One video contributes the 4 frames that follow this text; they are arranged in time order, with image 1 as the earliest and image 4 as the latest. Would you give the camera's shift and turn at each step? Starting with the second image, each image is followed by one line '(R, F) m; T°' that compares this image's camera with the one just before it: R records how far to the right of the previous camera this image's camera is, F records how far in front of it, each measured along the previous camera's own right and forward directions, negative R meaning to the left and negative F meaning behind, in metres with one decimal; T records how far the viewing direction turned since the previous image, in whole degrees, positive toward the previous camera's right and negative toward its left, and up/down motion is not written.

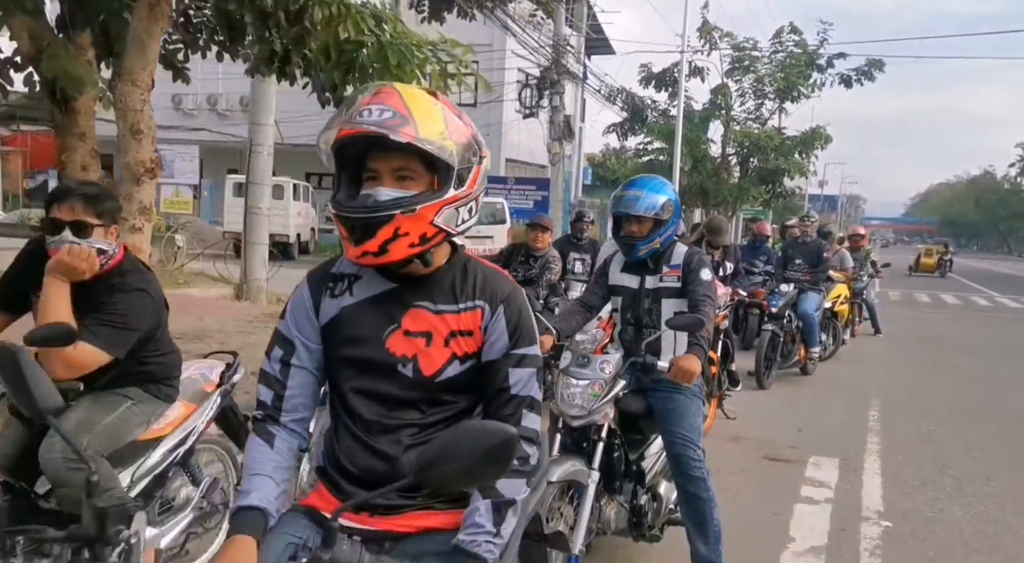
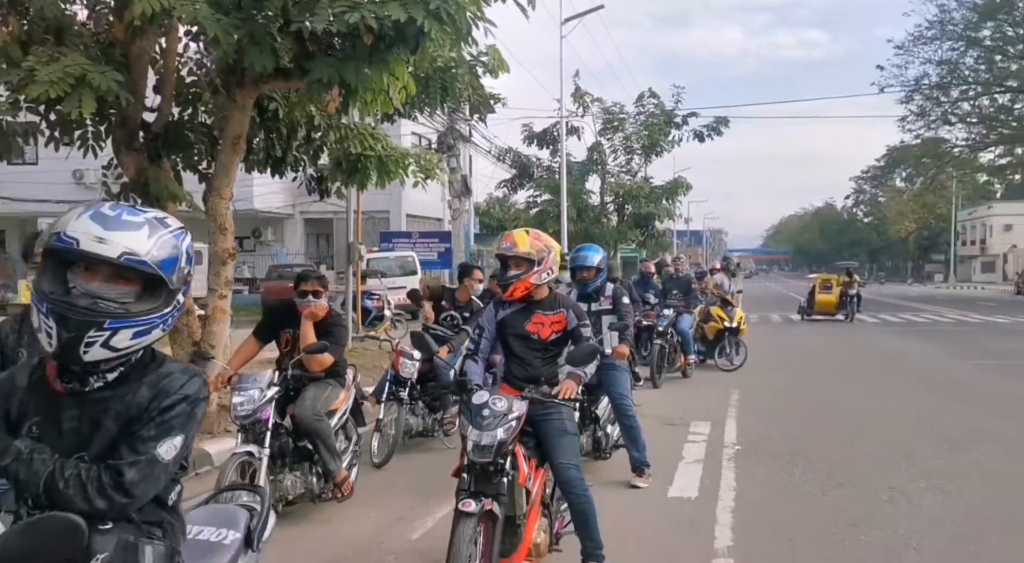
(-0.9, -2.6) m; +8°
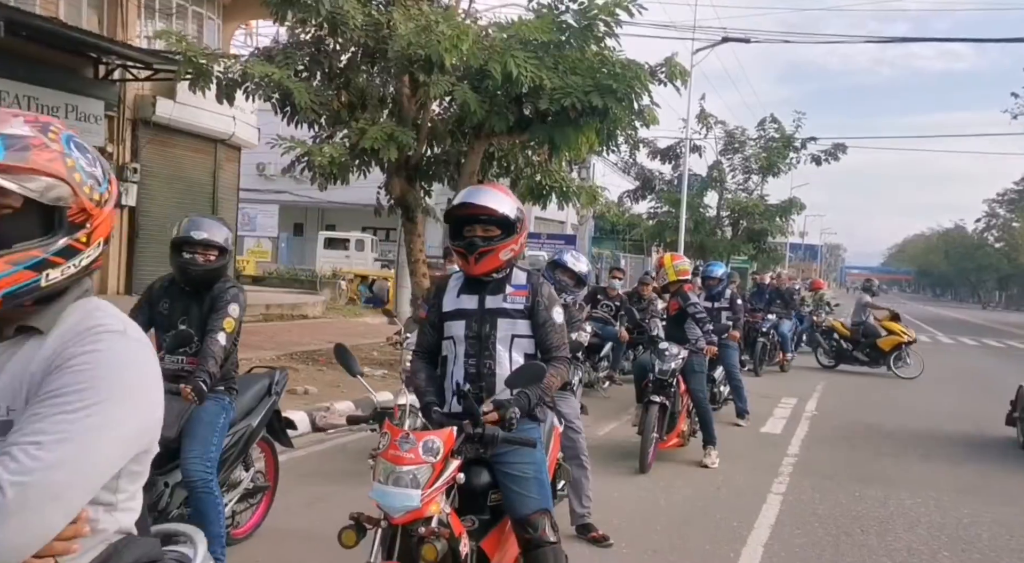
(-0.5, -3.3) m; -7°
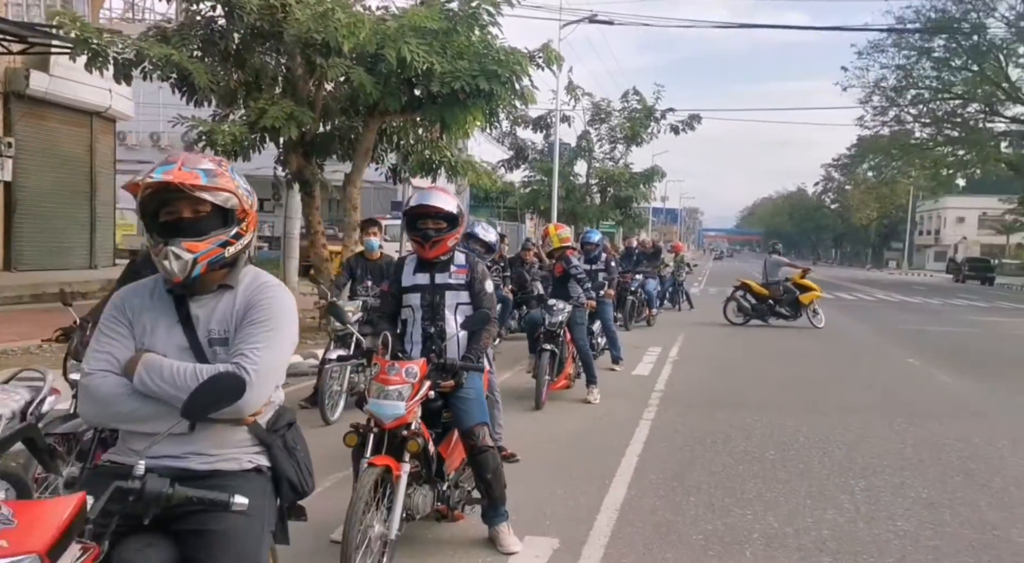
(-0.3, -1.0) m; +8°
